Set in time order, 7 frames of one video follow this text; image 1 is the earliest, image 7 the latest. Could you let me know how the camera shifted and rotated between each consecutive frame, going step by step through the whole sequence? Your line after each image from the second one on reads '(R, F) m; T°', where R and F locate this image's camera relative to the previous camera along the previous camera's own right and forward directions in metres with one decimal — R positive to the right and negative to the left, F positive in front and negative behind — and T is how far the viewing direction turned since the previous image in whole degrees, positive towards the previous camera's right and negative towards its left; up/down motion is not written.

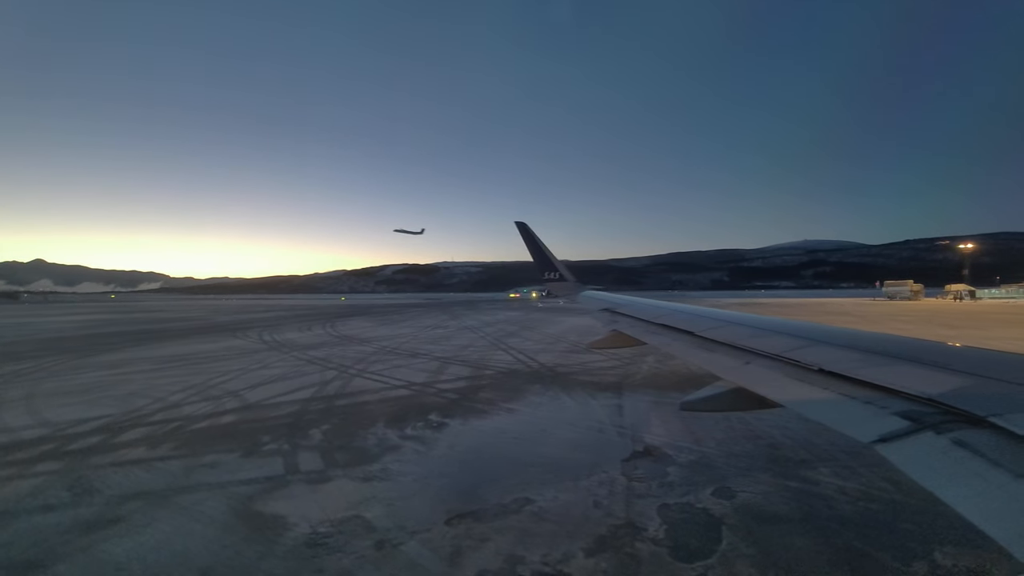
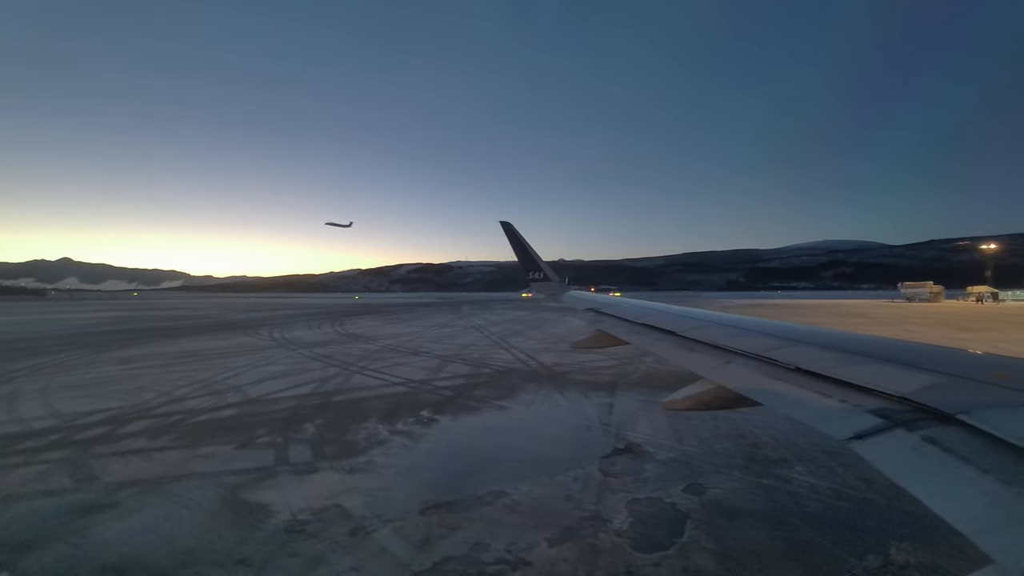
(+0.4, -0.2) m; -2°
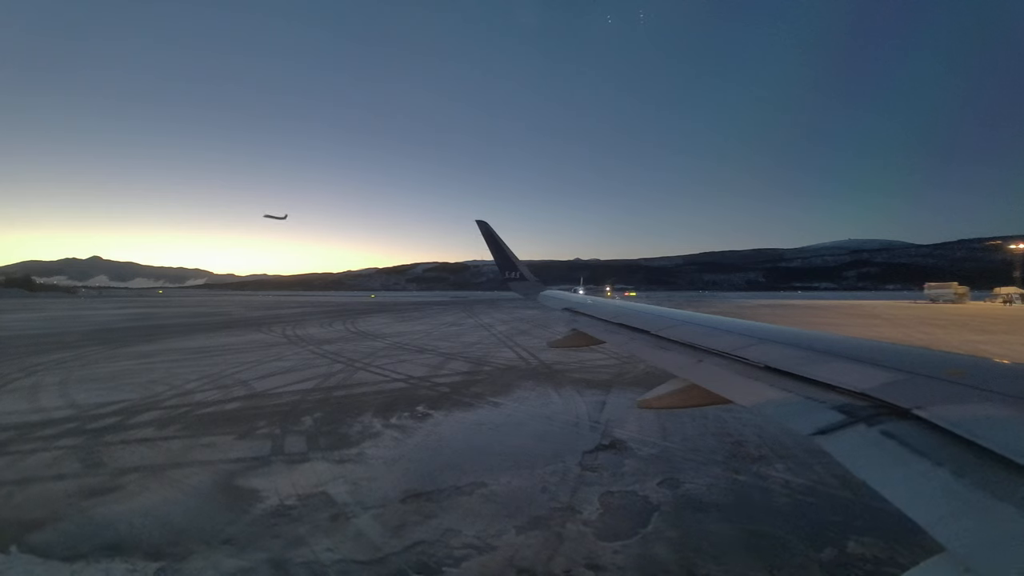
(+0.4, -0.2) m; -2°
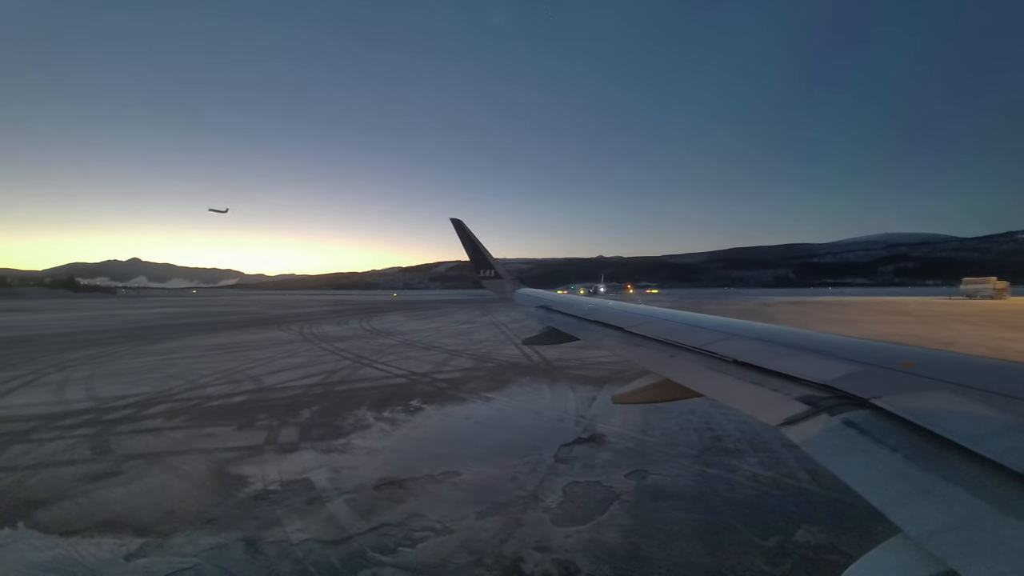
(+0.5, -0.2) m; -3°
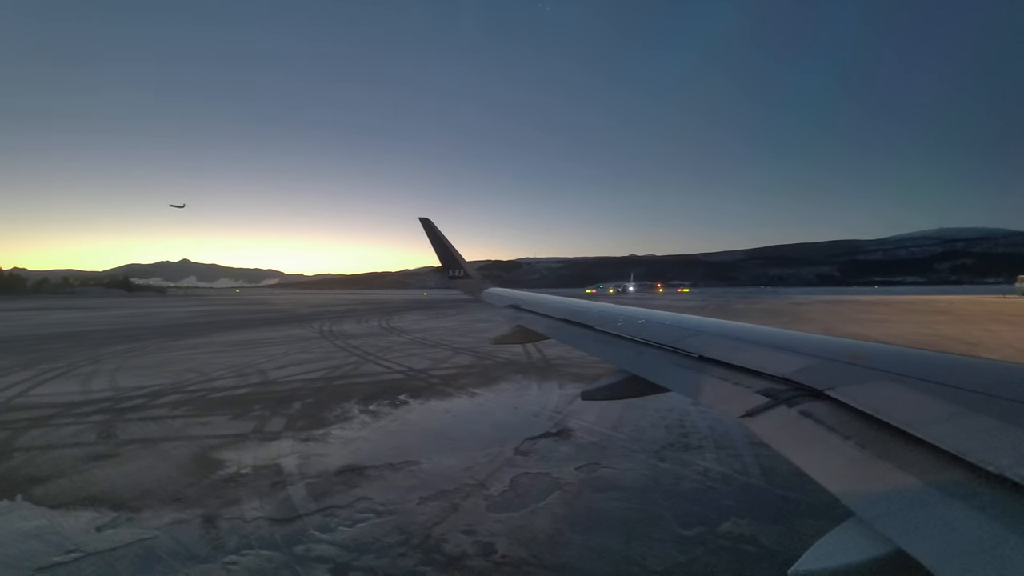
(+0.8, -0.2) m; -4°
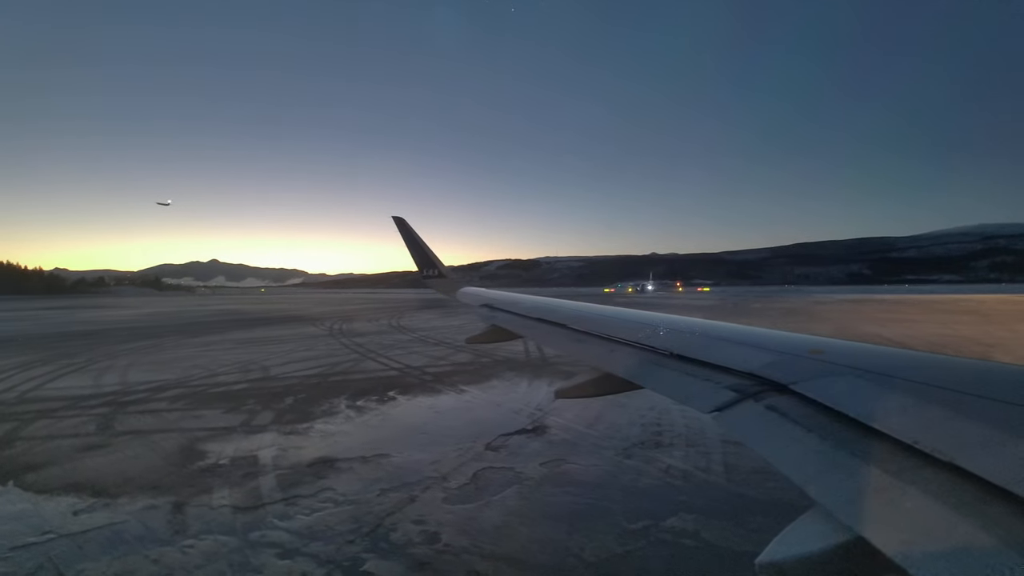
(+0.6, -0.1) m; -3°
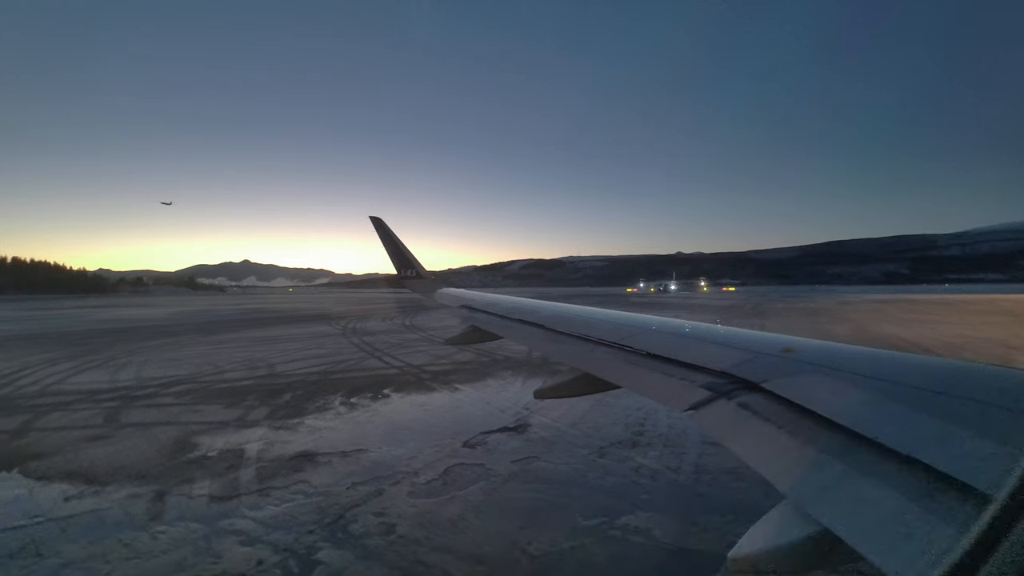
(+0.6, -0.1) m; -3°
